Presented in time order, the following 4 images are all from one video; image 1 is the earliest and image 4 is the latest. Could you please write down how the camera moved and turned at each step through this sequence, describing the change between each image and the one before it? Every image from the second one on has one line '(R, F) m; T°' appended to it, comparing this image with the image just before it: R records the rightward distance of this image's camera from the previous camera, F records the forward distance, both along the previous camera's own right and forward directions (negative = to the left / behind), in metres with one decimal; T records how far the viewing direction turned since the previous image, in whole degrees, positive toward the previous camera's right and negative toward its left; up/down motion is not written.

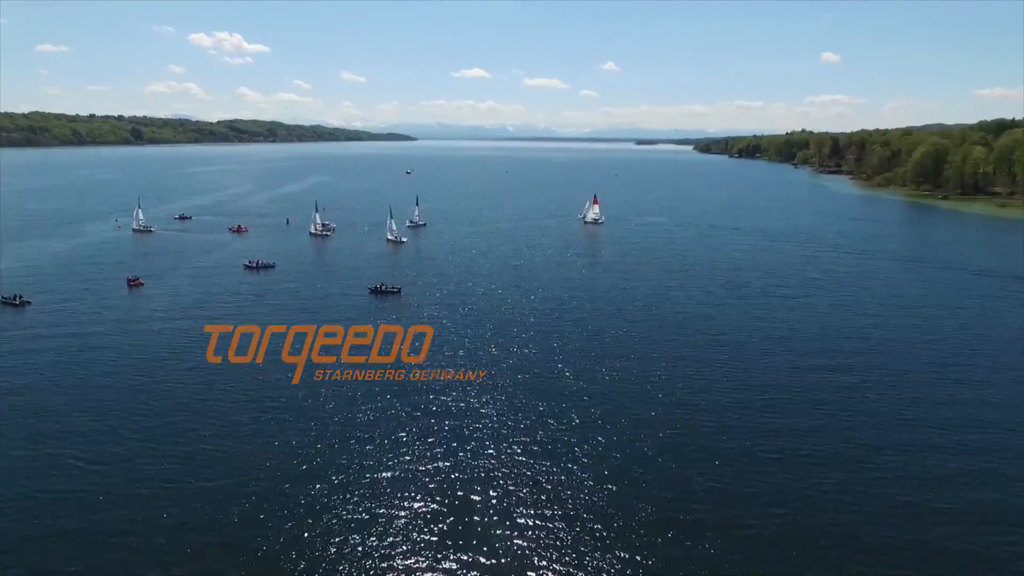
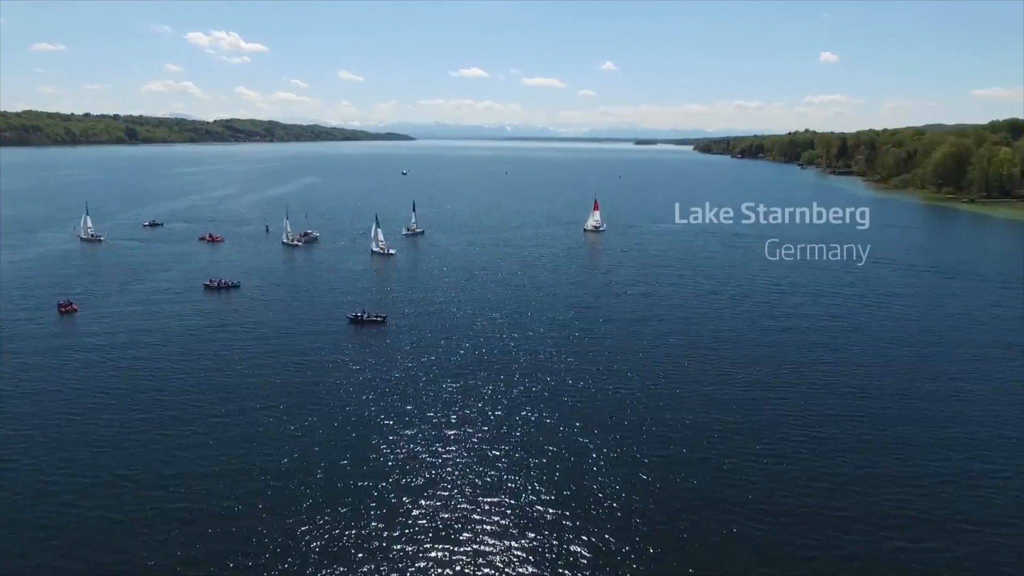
(-0.3, +7.6) m; 0°
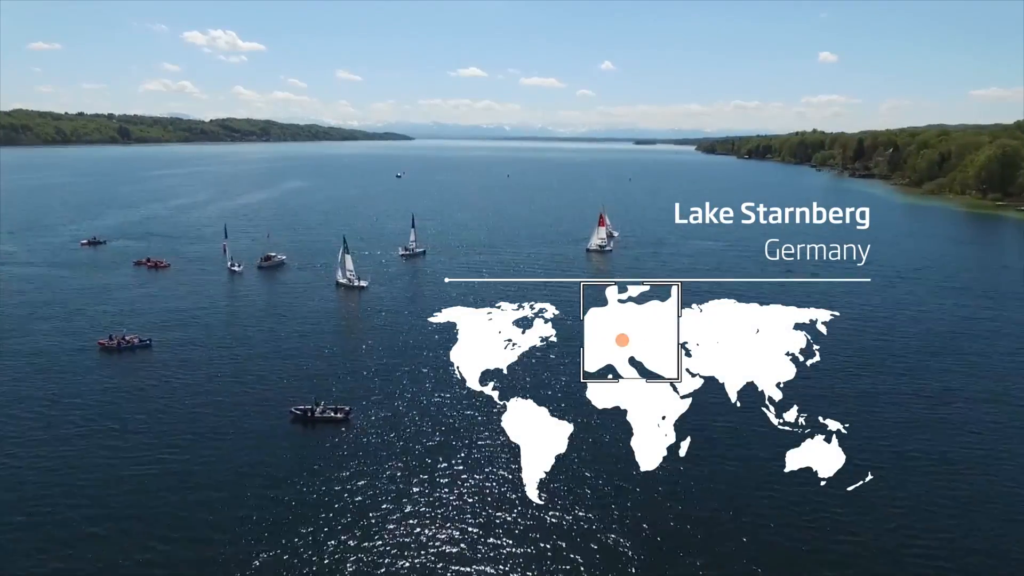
(-0.8, +13.2) m; 0°
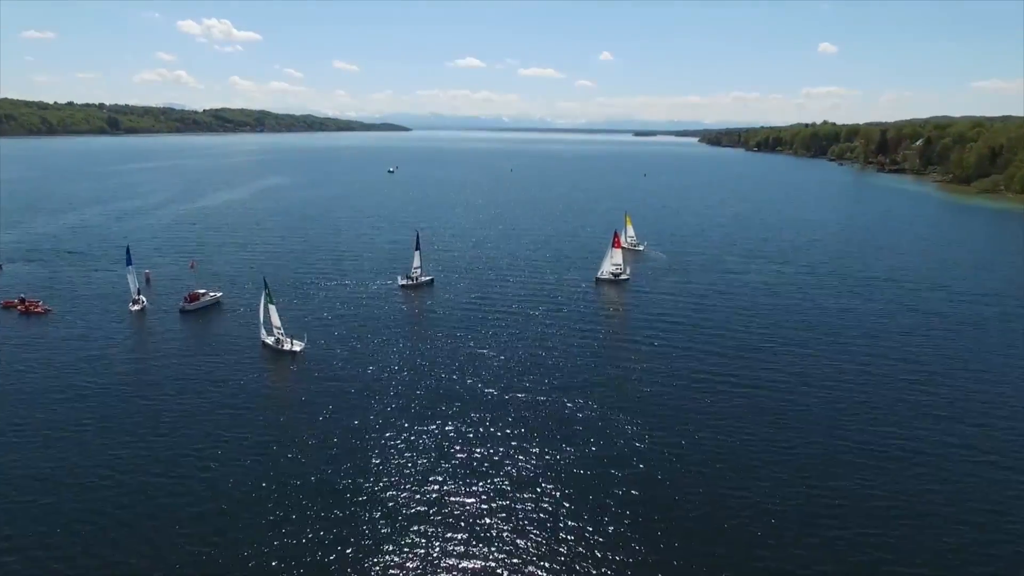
(-1.0, +15.9) m; 0°
